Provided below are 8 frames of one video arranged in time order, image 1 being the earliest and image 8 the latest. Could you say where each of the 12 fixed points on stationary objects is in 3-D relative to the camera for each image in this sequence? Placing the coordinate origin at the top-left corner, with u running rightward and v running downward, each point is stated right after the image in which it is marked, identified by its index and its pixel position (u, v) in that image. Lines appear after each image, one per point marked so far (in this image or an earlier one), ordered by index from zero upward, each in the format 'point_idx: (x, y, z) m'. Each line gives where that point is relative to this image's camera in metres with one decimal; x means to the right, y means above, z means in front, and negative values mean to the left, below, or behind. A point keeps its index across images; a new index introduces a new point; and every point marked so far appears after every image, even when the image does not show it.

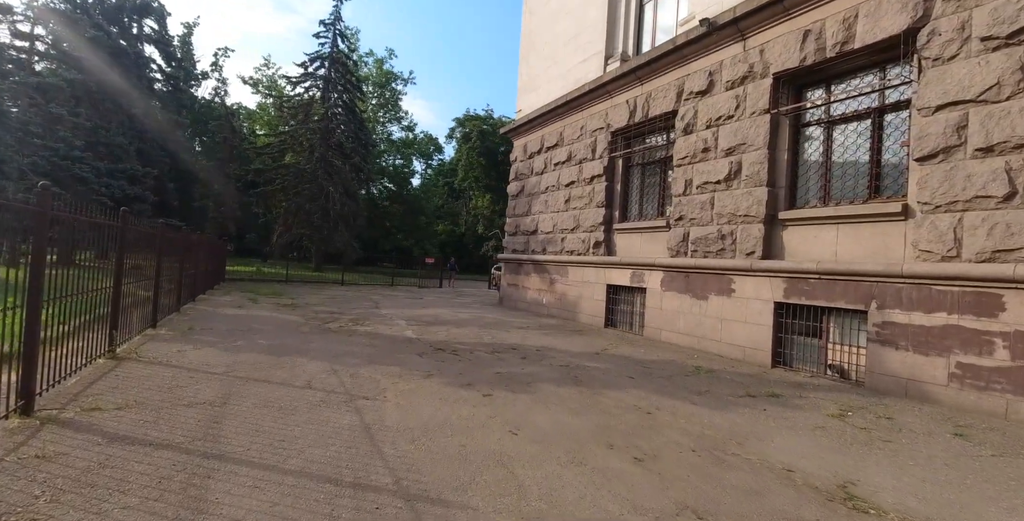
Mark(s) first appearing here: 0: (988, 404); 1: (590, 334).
0: (+4.8, -1.4, +5.7) m
1: (+1.4, -1.4, +10.0) m
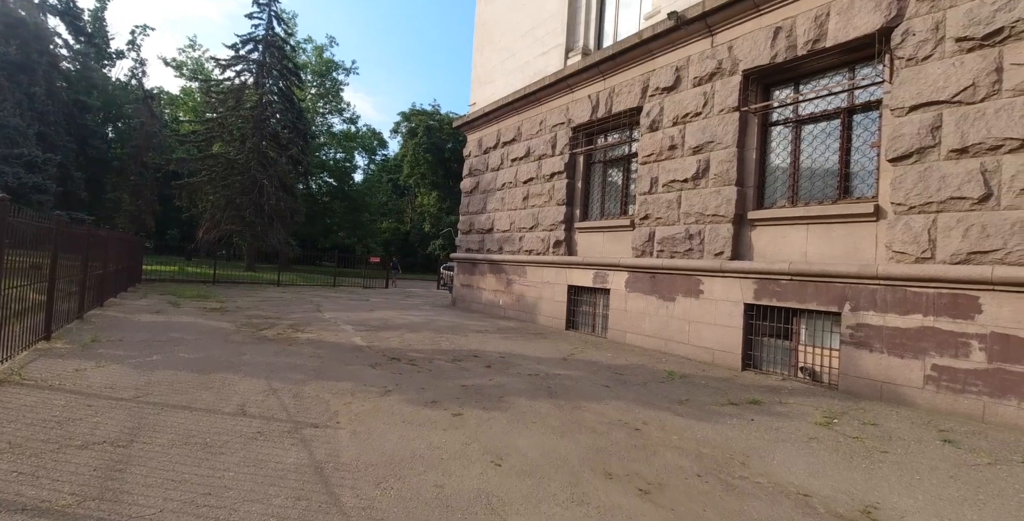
0: (+4.5, -1.5, +5.6) m
1: (+0.7, -1.4, +9.5) m
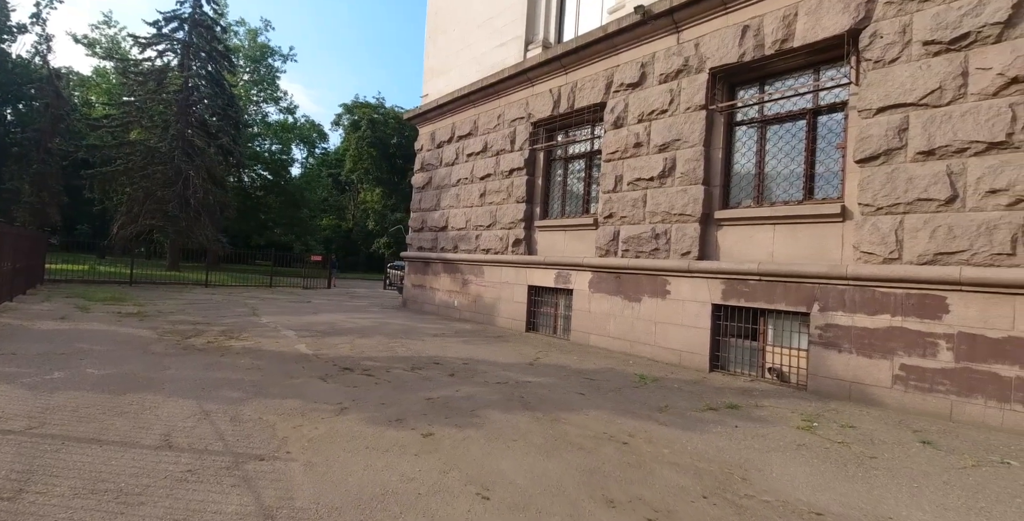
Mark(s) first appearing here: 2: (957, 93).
0: (+4.3, -1.5, +5.7) m
1: (0.0, -1.4, +9.1) m
2: (+4.6, +1.7, +5.8) m
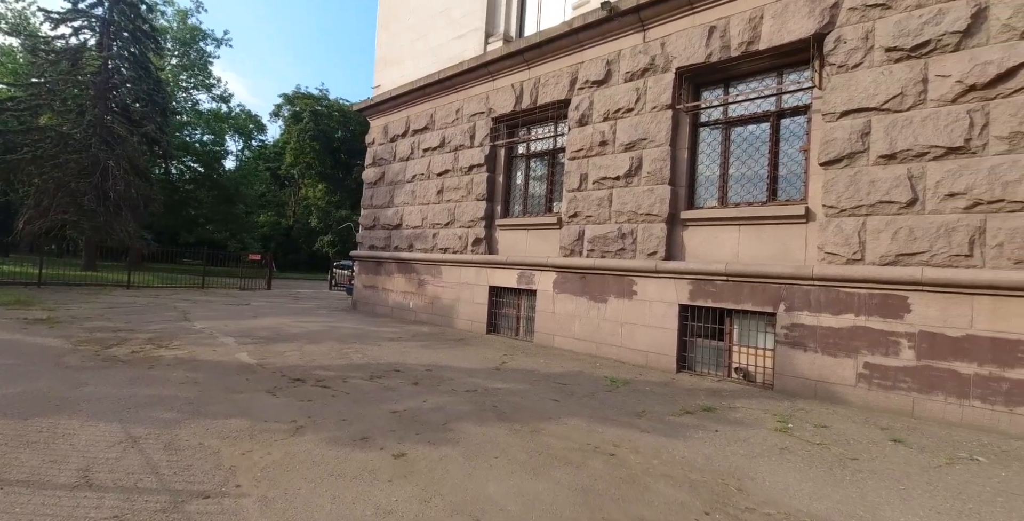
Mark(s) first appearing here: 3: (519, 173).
0: (+4.0, -1.5, +5.8) m
1: (-0.6, -1.4, +8.8) m
2: (+4.3, +1.7, +6.0) m
3: (+0.1, +1.5, +9.7) m
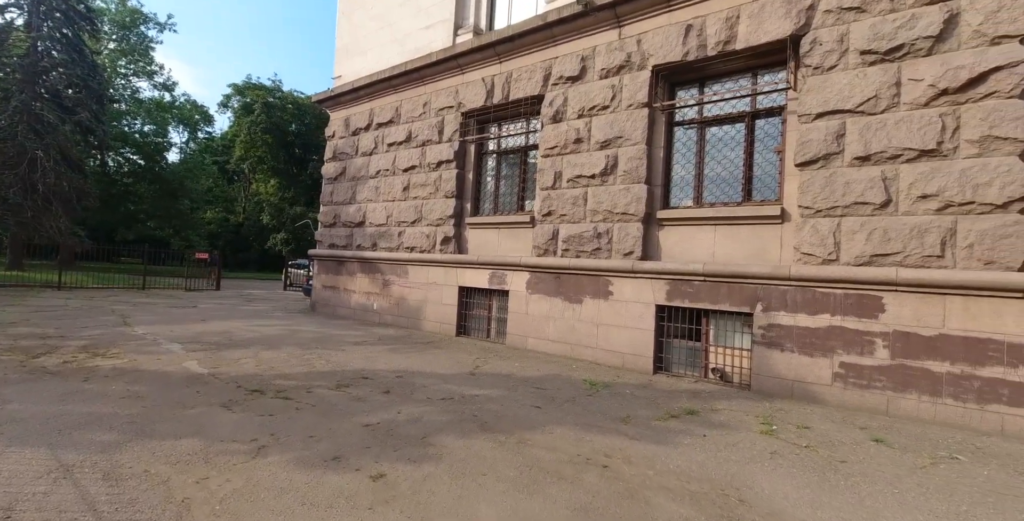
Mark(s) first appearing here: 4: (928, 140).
0: (+3.8, -1.5, +5.9) m
1: (-1.0, -1.4, +8.5) m
2: (+4.1, +1.7, +6.0) m
3: (-0.4, +1.5, +9.5) m
4: (+4.3, +1.3, +5.8) m
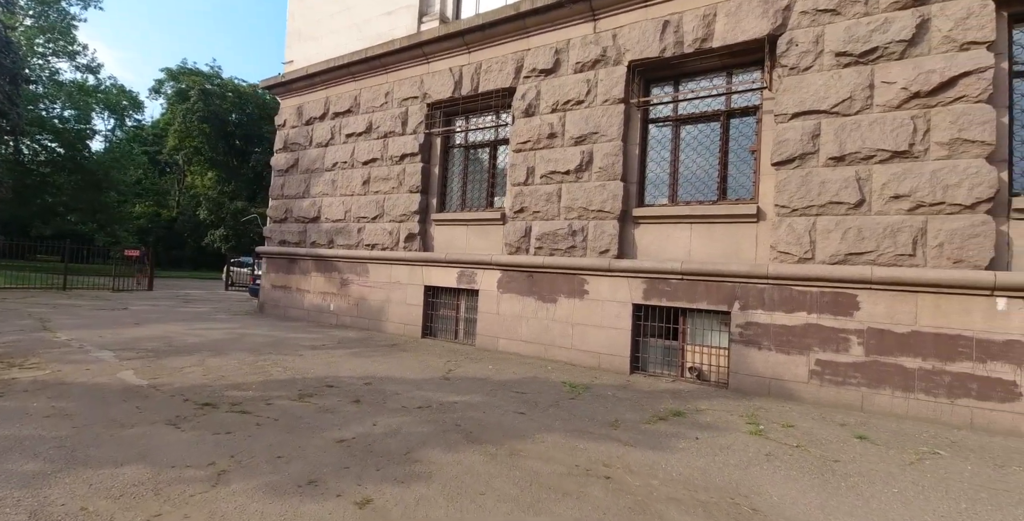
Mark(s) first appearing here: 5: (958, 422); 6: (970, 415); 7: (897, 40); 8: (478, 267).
0: (+3.6, -1.5, +6.0) m
1: (-1.5, -1.3, +8.1) m
2: (+3.9, +1.7, +6.2) m
3: (-0.9, +1.6, +9.1) m
4: (+4.1, +1.3, +6.0) m
5: (+4.4, -1.6, +5.5) m
6: (+4.5, -1.5, +5.5) m
7: (+4.1, +2.4, +6.0) m
8: (-0.5, -0.1, +8.4) m
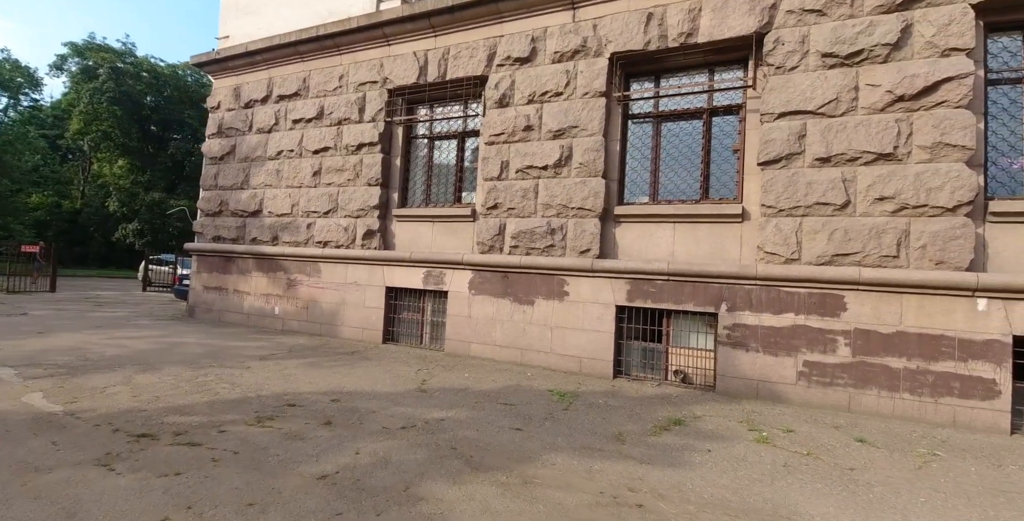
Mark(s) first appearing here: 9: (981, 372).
0: (+3.5, -1.5, +6.1) m
1: (-1.8, -1.3, +7.5) m
2: (+3.7, +1.7, +6.2) m
3: (-1.4, +1.6, +8.5) m
4: (+4.0, +1.3, +6.0) m
5: (+4.3, -1.6, +5.6) m
6: (+4.4, -1.5, +5.6) m
7: (+4.0, +2.4, +6.1) m
8: (-0.9, -0.1, +7.9) m
9: (+4.6, -1.1, +5.5) m
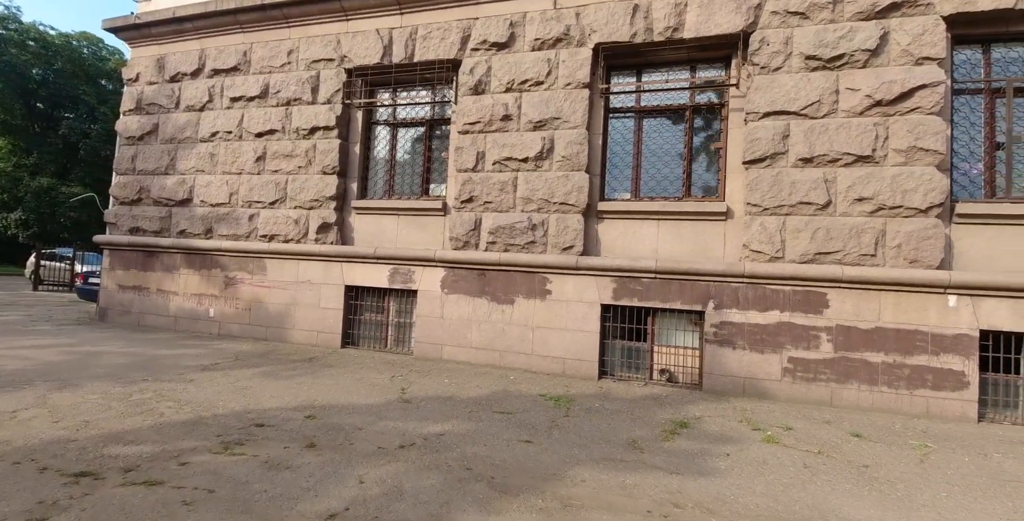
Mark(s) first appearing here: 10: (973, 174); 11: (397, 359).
0: (+3.4, -1.5, +6.2) m
1: (-2.1, -1.3, +6.8) m
2: (+3.6, +1.7, +6.3) m
3: (-1.8, +1.6, +7.8) m
4: (+3.9, +1.3, +6.2) m
5: (+4.3, -1.6, +5.9) m
6: (+4.4, -1.5, +5.9) m
7: (+3.9, +2.4, +6.3) m
8: (-1.3, 0.0, +7.3) m
9: (+4.6, -1.1, +5.9) m
10: (+5.2, +1.0, +6.3) m
11: (-1.5, -1.3, +7.3) m
